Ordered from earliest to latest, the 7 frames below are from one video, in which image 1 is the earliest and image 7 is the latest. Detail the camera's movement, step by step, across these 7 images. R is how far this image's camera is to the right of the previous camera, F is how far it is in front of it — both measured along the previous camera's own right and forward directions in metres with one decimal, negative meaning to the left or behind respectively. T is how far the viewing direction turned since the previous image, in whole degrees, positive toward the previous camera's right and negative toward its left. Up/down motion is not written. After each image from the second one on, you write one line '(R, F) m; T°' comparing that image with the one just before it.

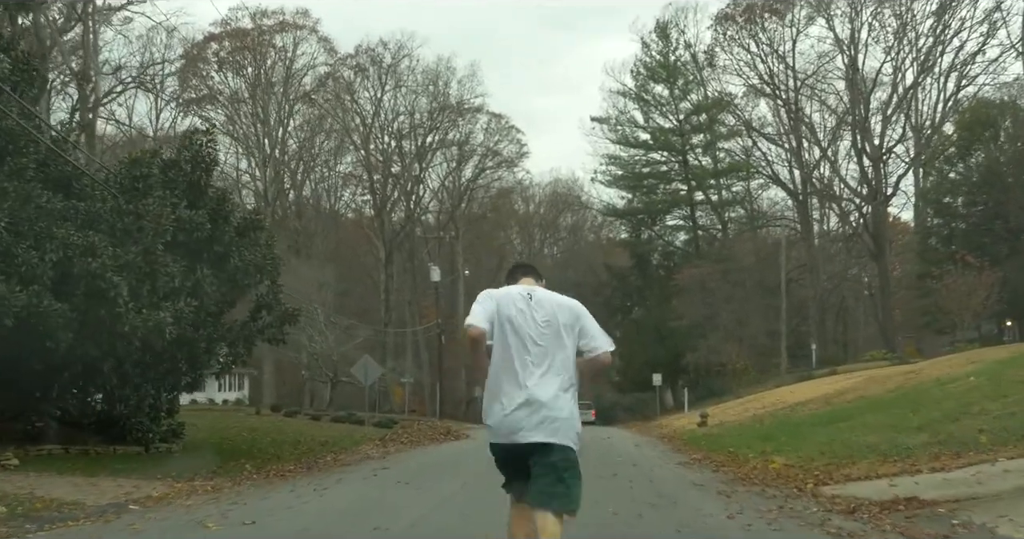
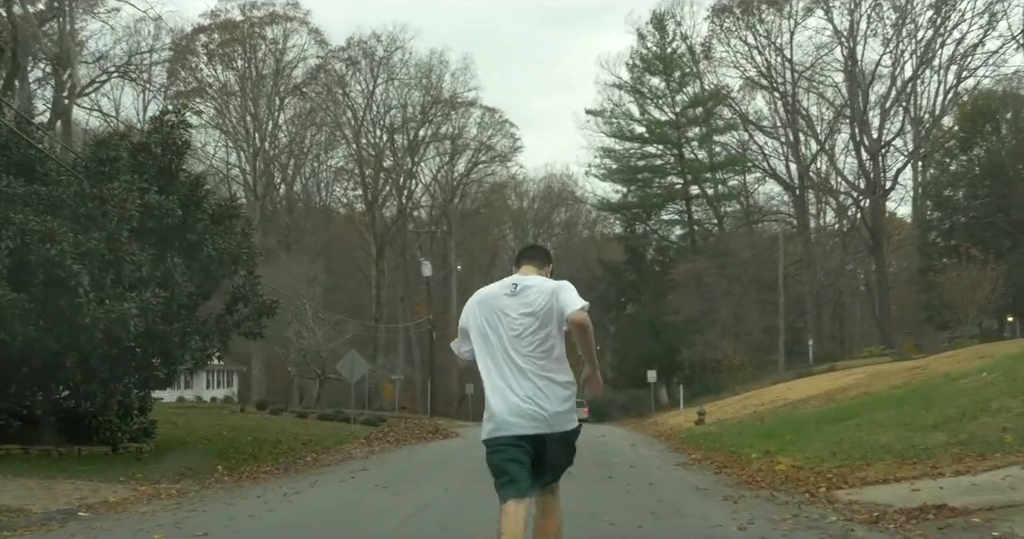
(+0.1, +0.8) m; 0°
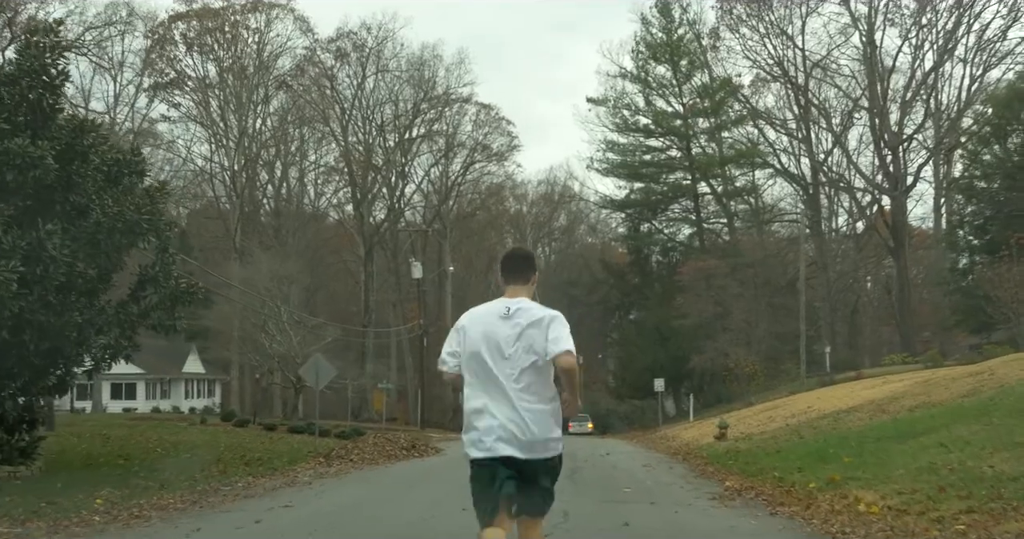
(+0.2, +3.3) m; 0°
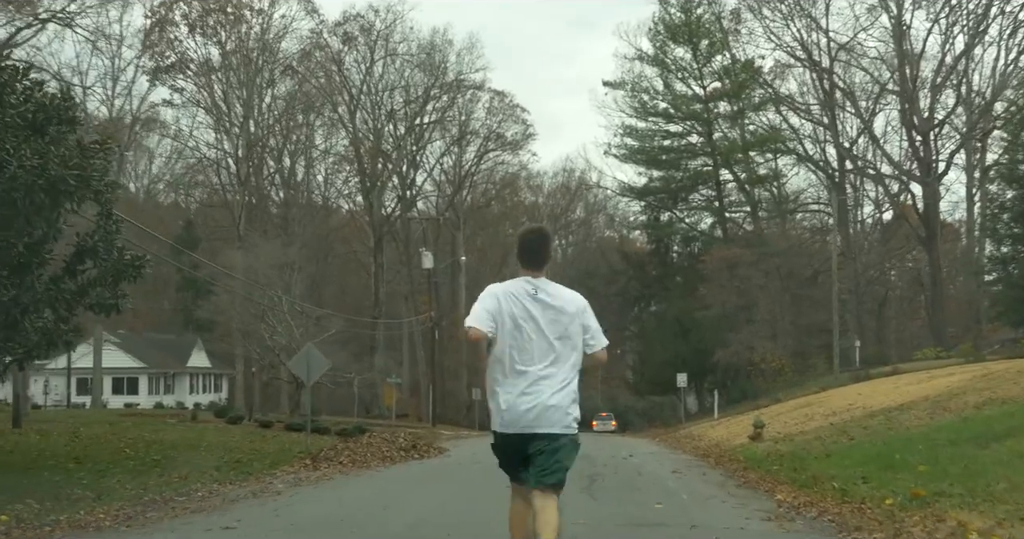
(+0.1, +1.9) m; -1°
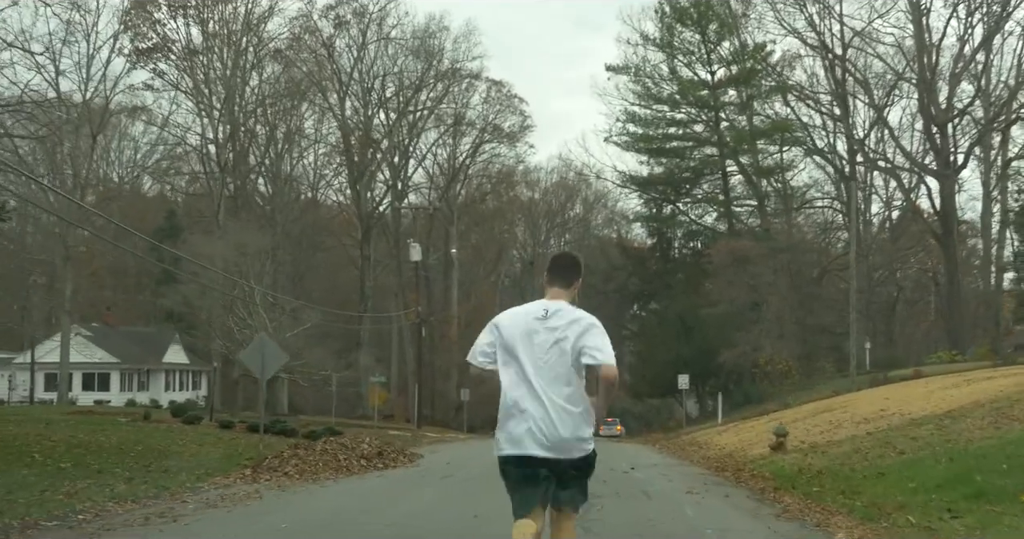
(+0.2, +2.4) m; 0°
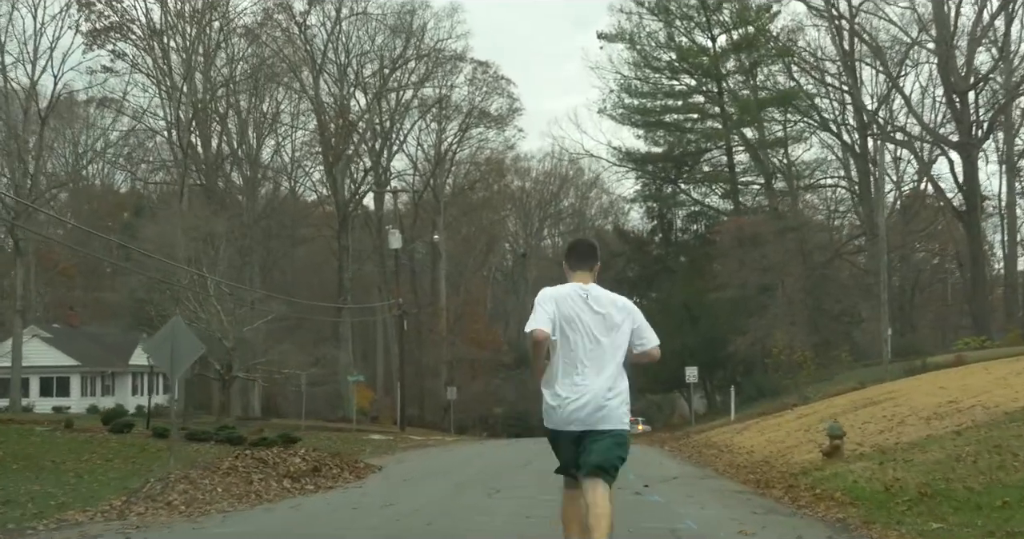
(+0.3, +3.4) m; 0°
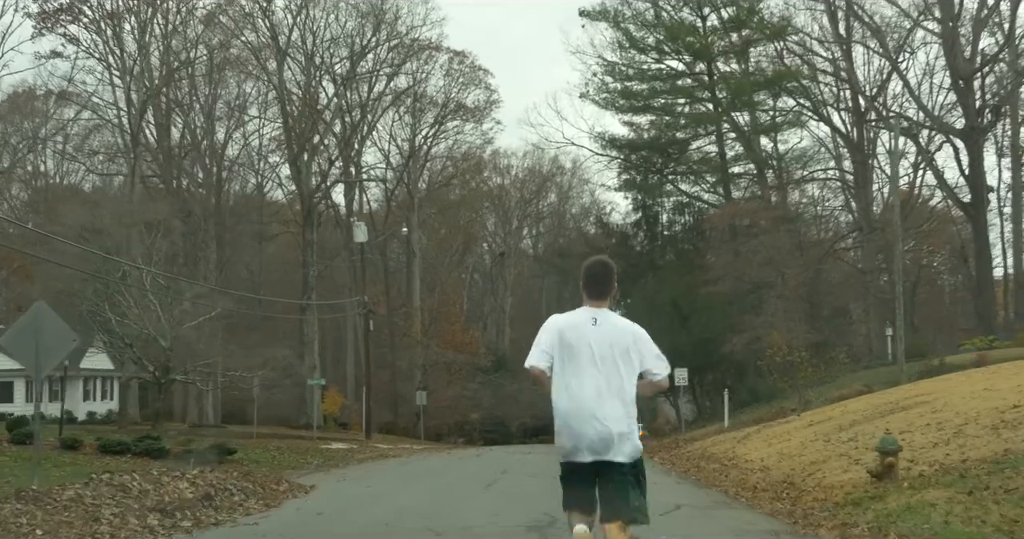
(+0.2, +2.7) m; +1°
